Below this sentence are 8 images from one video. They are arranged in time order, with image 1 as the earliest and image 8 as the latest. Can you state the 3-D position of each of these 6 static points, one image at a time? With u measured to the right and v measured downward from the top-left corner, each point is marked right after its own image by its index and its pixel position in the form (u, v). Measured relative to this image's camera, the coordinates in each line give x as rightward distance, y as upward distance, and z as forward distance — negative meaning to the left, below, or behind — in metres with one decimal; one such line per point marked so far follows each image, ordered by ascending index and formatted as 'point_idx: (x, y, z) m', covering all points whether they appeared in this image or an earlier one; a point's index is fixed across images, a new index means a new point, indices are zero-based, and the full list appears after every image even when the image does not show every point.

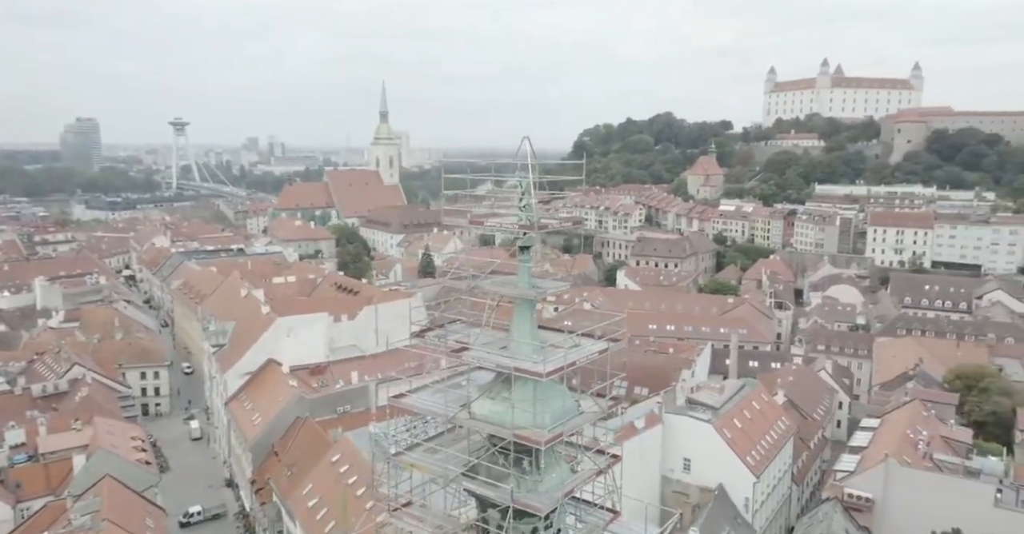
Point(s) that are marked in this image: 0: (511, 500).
0: (0.0, -1.6, +5.1) m
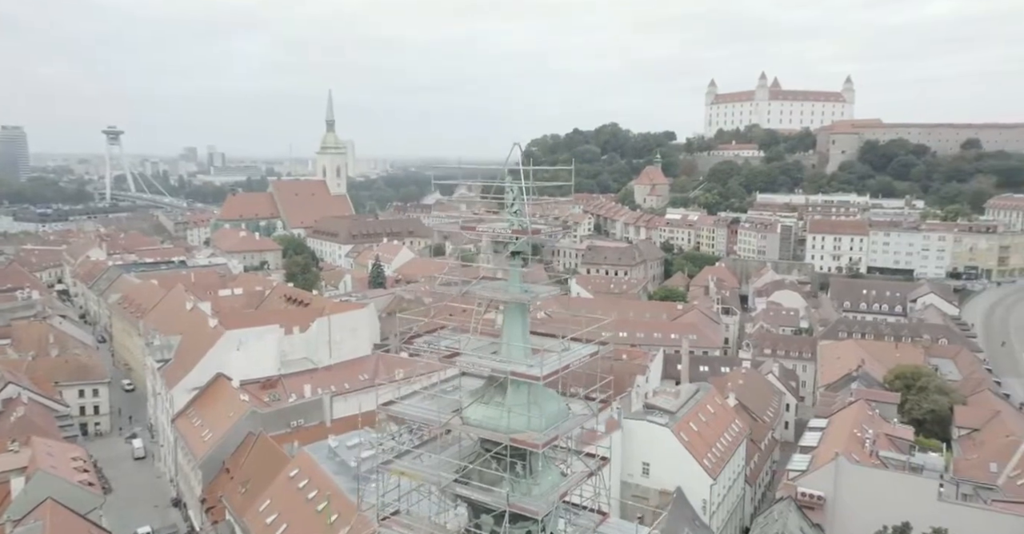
0: (0.0, -1.6, +5.2) m
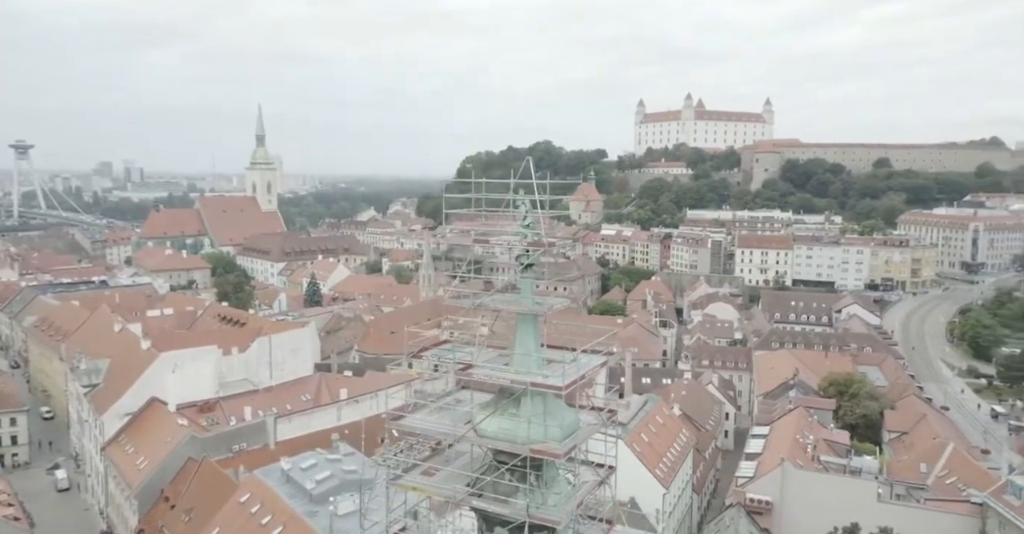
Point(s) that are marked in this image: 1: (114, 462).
0: (+0.1, -1.7, +5.2) m
1: (-9.8, -4.8, +18.6) m
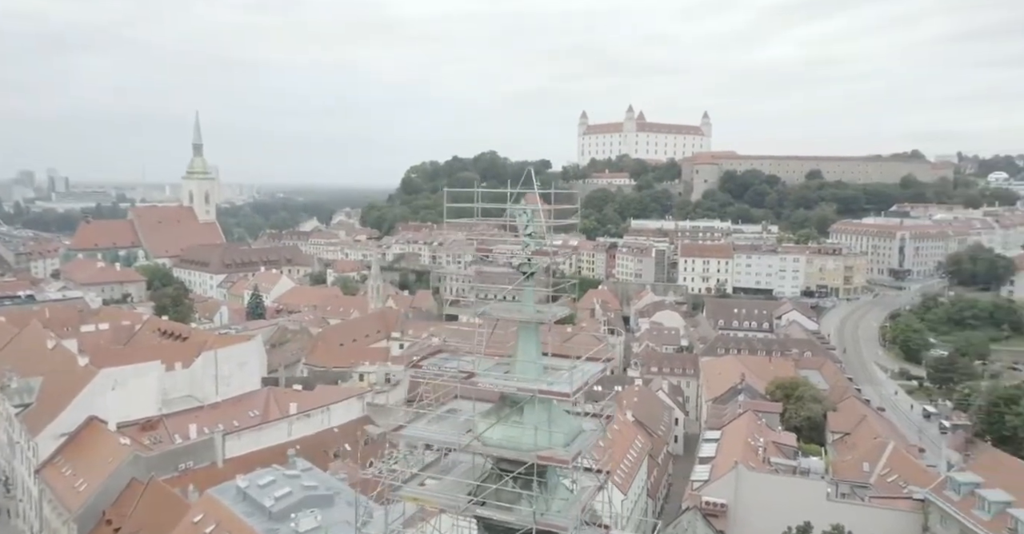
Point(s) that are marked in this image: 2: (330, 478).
0: (+0.1, -1.8, +5.2) m
1: (-10.9, -5.1, +17.7) m
2: (-3.6, -4.1, +14.6) m
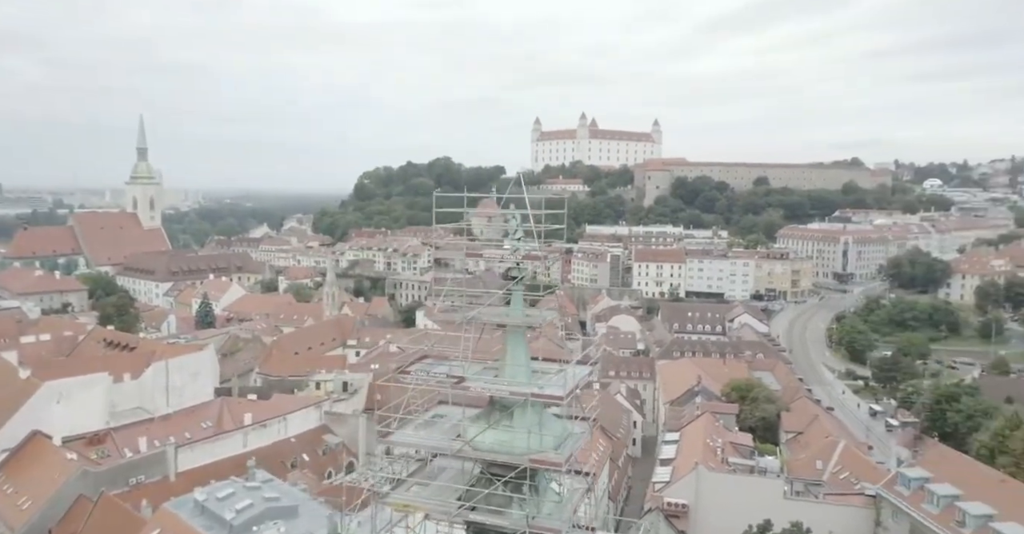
0: (+0.1, -1.8, +5.2) m
1: (-11.7, -5.3, +16.9) m
2: (-4.2, -4.2, +14.3) m
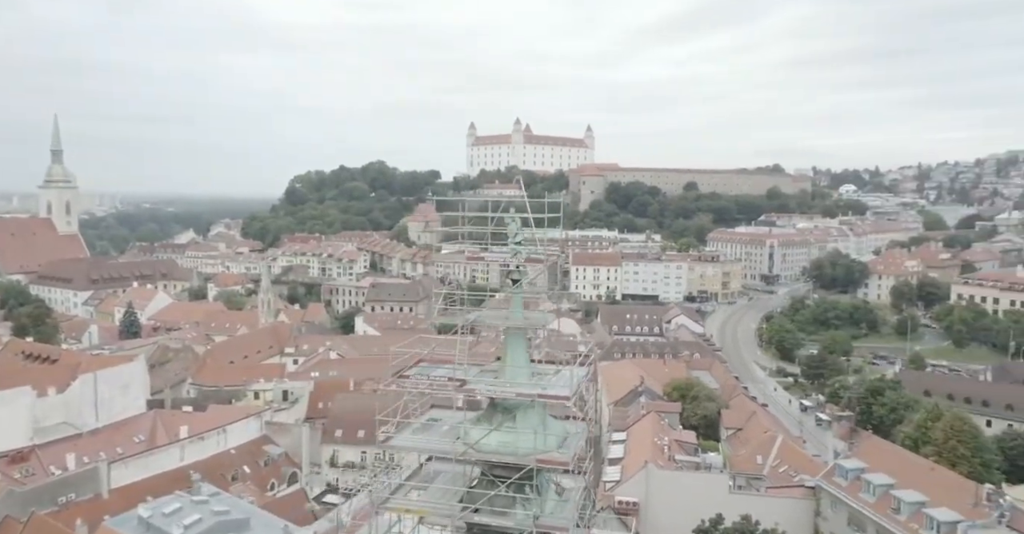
0: (+0.1, -1.8, +5.2) m
1: (-12.7, -5.5, +15.7) m
2: (-5.0, -4.3, +13.9) m
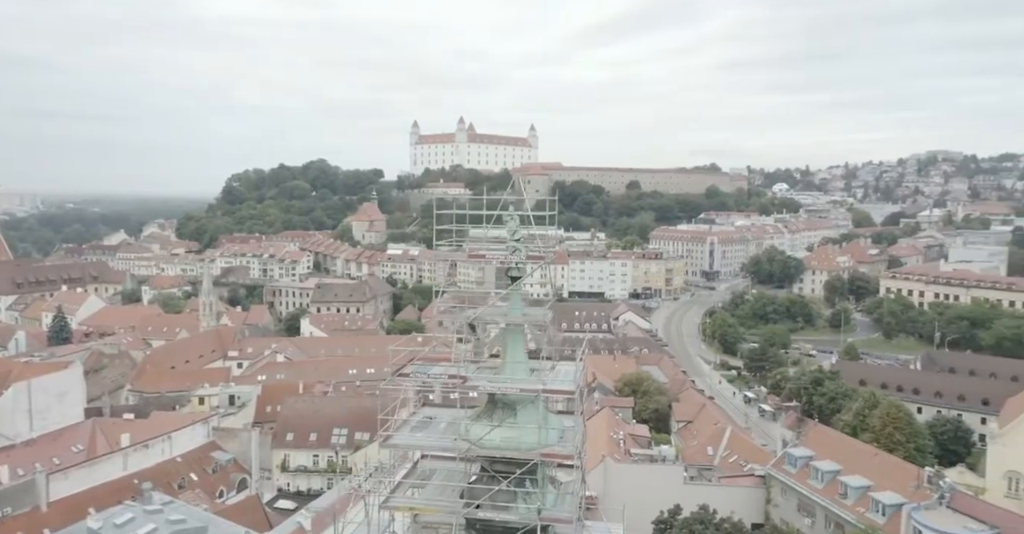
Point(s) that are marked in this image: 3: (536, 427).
0: (+0.2, -1.8, +5.2) m
1: (-13.5, -5.6, +14.6) m
2: (-5.7, -4.4, +13.4) m
3: (+0.2, -1.1, +5.4) m
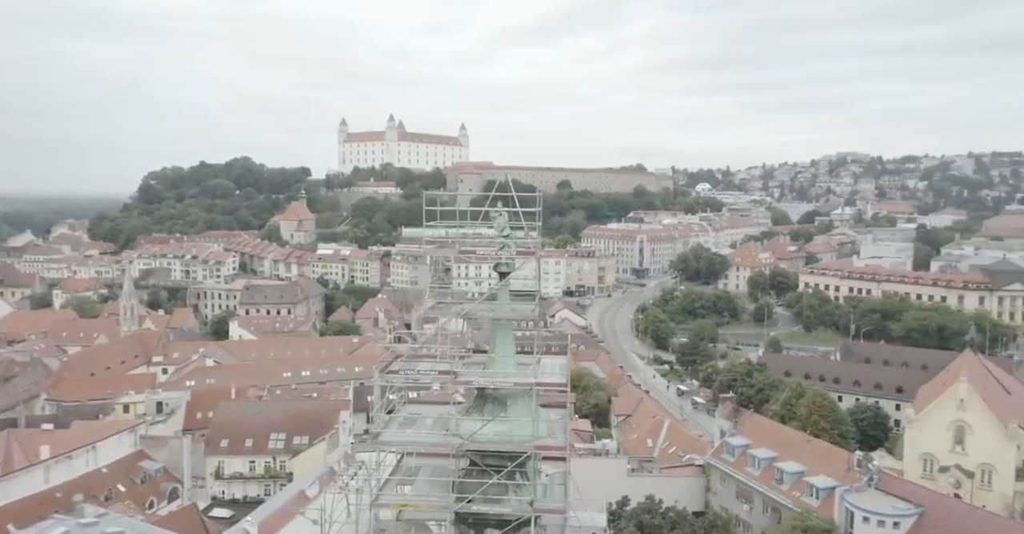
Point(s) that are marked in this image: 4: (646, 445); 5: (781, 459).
0: (+0.1, -1.7, +5.2) m
1: (-14.3, -5.7, +13.2) m
2: (-6.5, -4.4, +12.8) m
3: (+0.1, -1.1, +5.4) m
4: (+3.6, -4.7, +19.8) m
5: (+5.8, -4.2, +16.2) m
